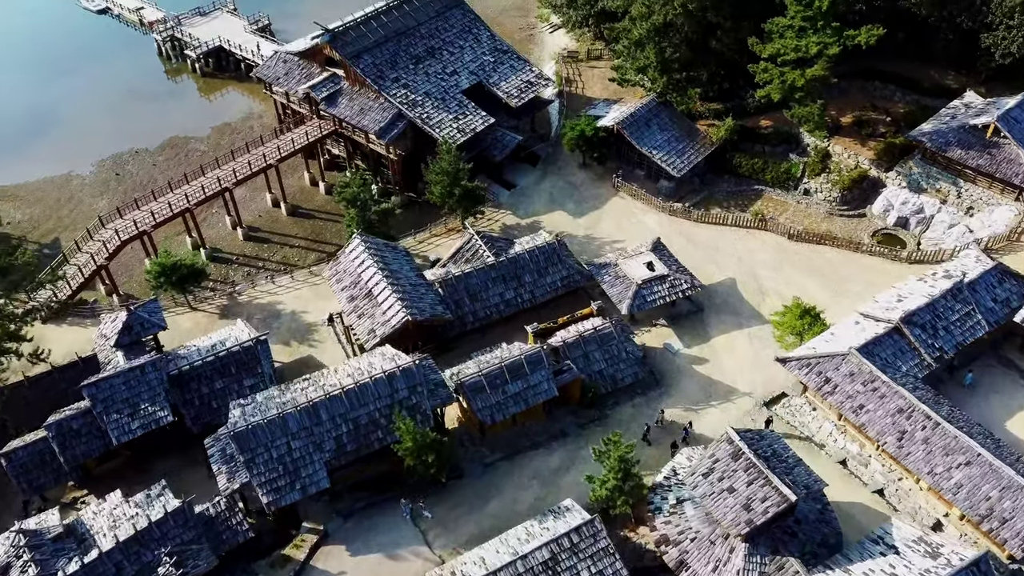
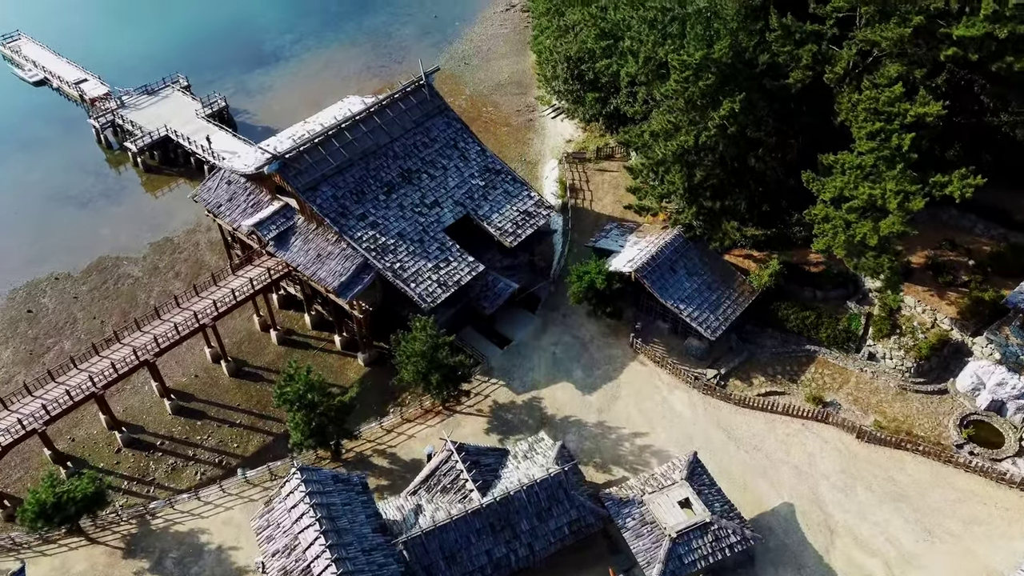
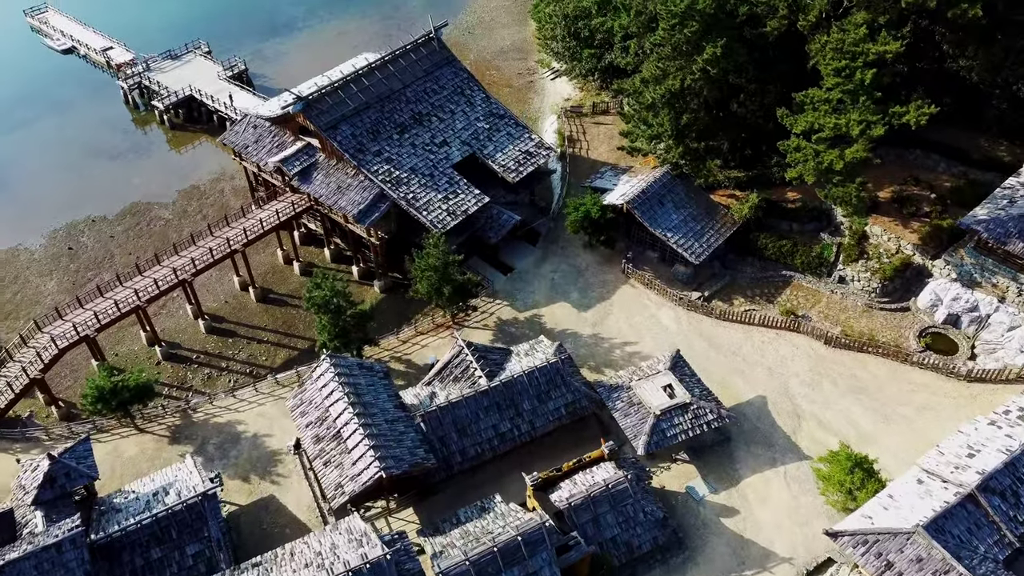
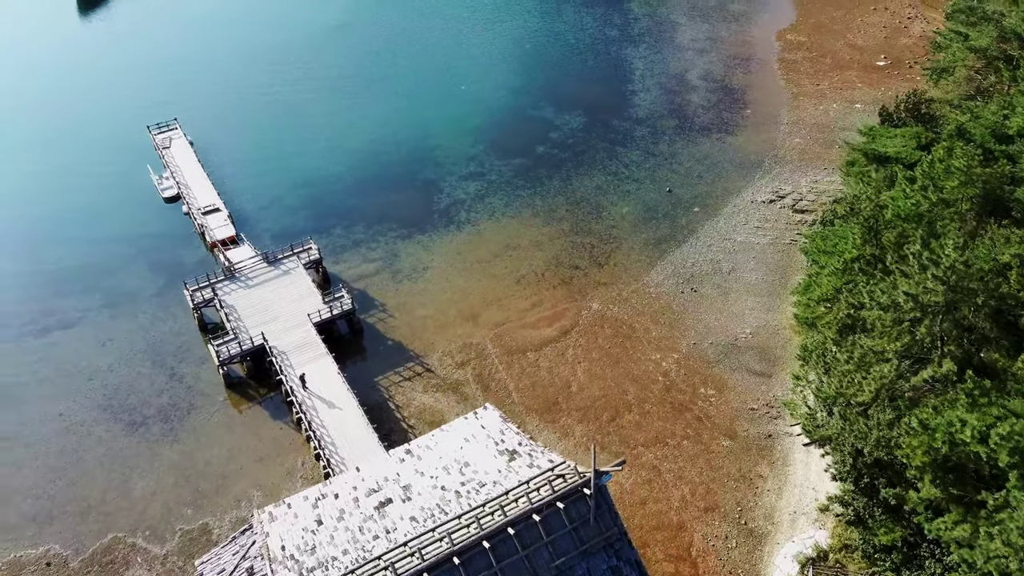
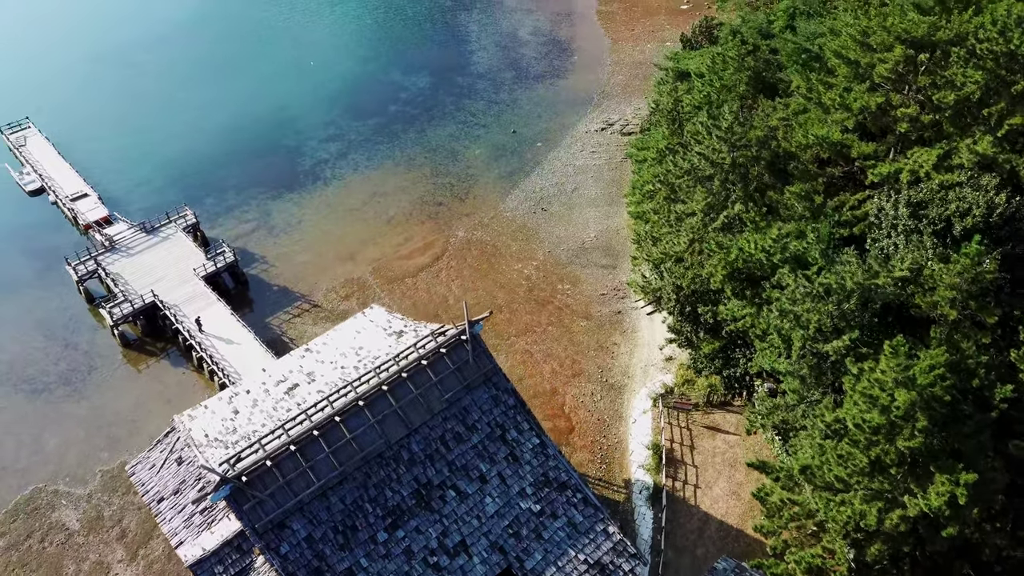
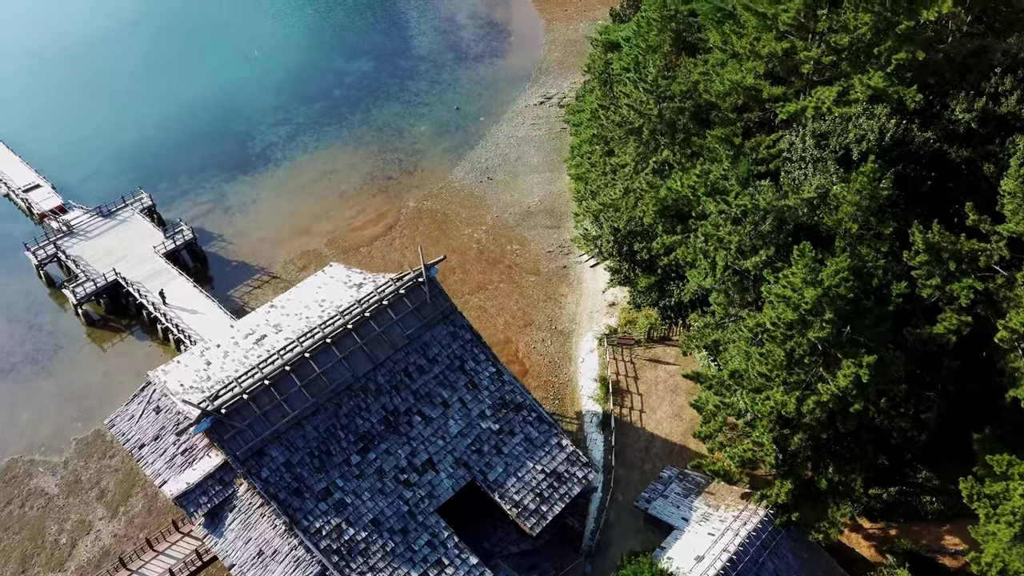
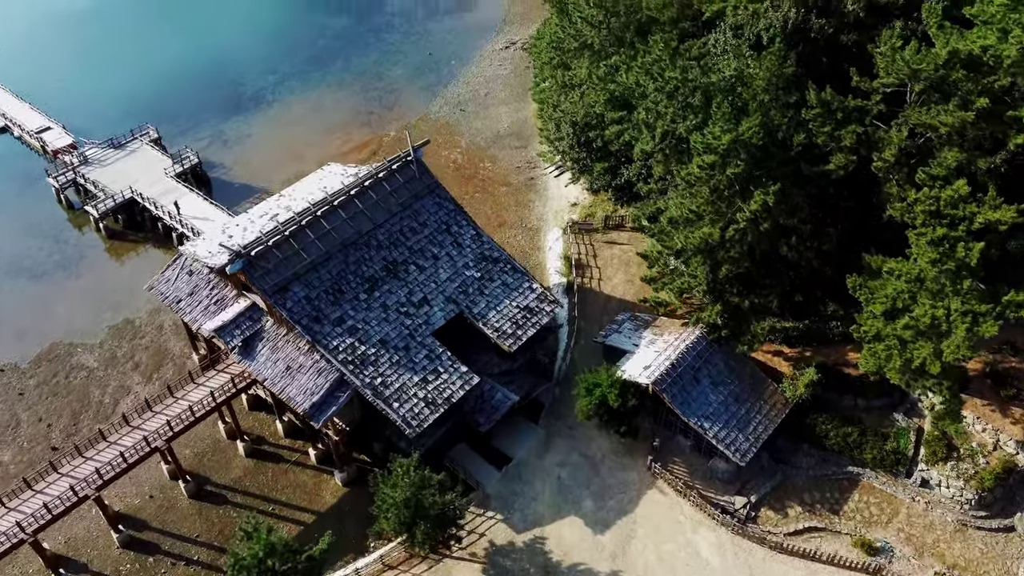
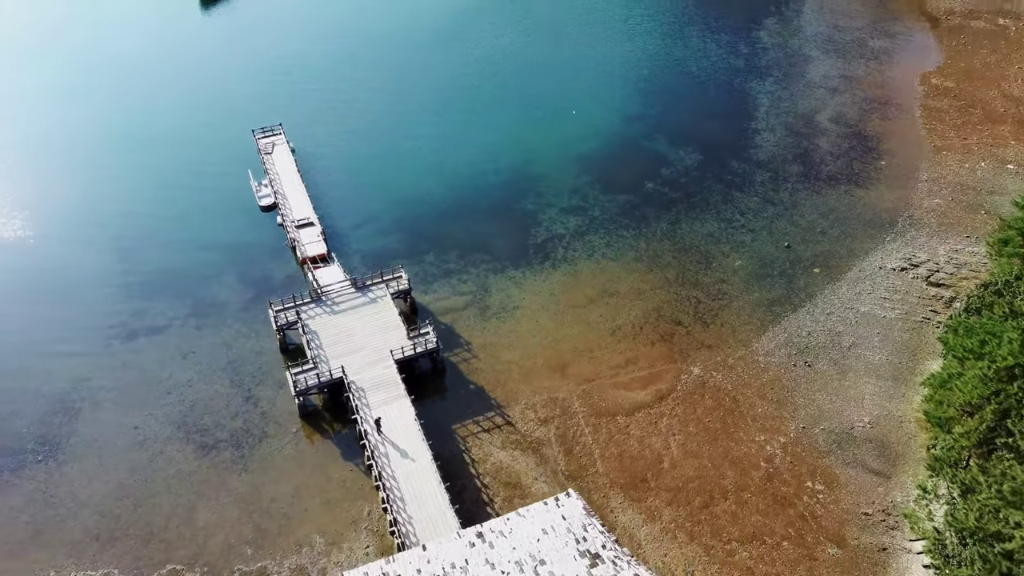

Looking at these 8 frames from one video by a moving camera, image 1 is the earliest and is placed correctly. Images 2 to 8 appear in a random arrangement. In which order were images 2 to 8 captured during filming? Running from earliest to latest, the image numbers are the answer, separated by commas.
3, 2, 7, 6, 5, 4, 8
